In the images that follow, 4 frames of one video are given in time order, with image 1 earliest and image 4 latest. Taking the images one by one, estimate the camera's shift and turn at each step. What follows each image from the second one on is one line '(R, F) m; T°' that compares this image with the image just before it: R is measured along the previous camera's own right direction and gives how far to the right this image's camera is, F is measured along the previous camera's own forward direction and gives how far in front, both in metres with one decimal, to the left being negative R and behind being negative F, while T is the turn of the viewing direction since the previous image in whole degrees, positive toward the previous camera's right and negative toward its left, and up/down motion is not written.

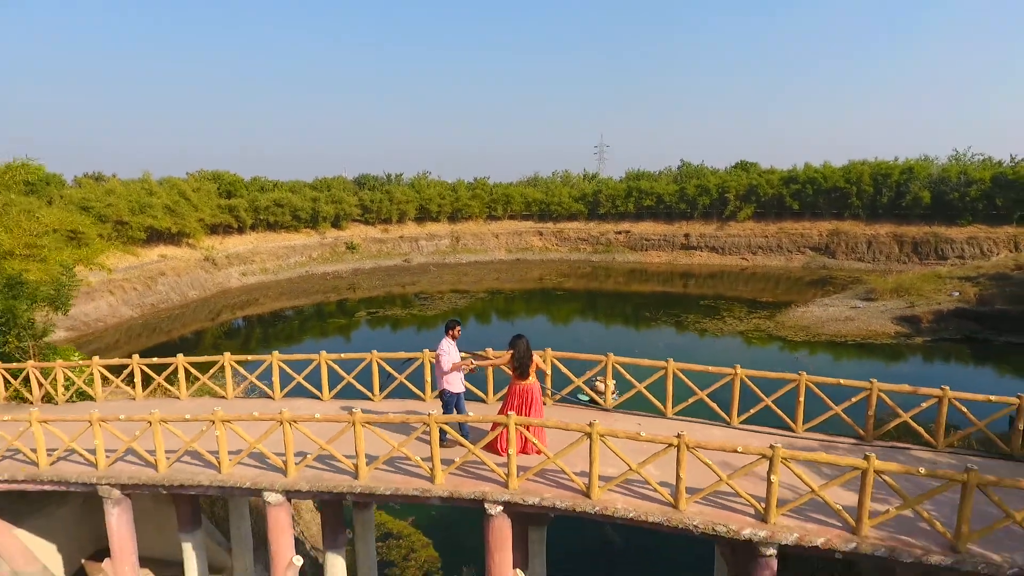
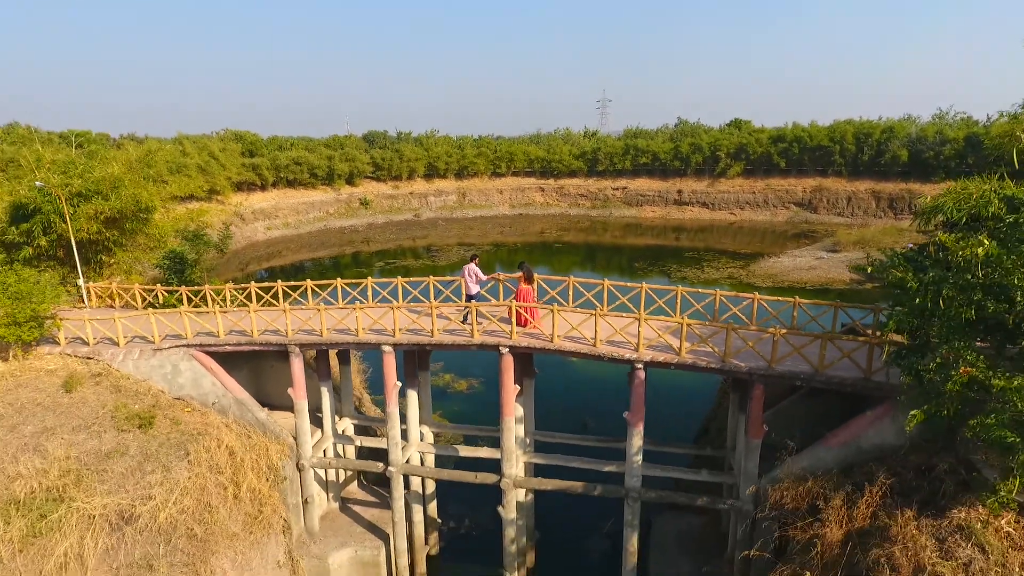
(0.0, -4.5) m; 0°
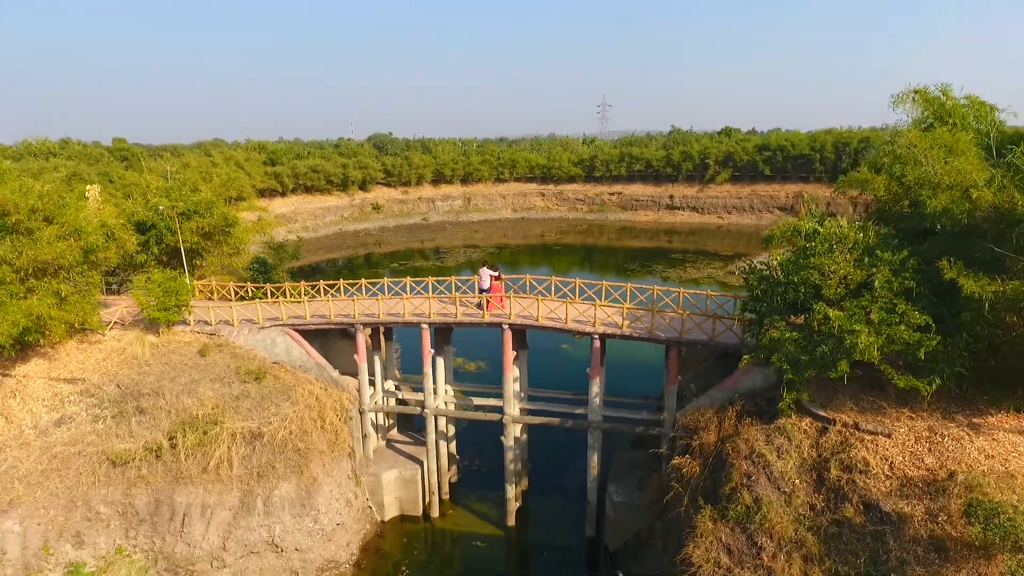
(+0.1, -4.5) m; 0°
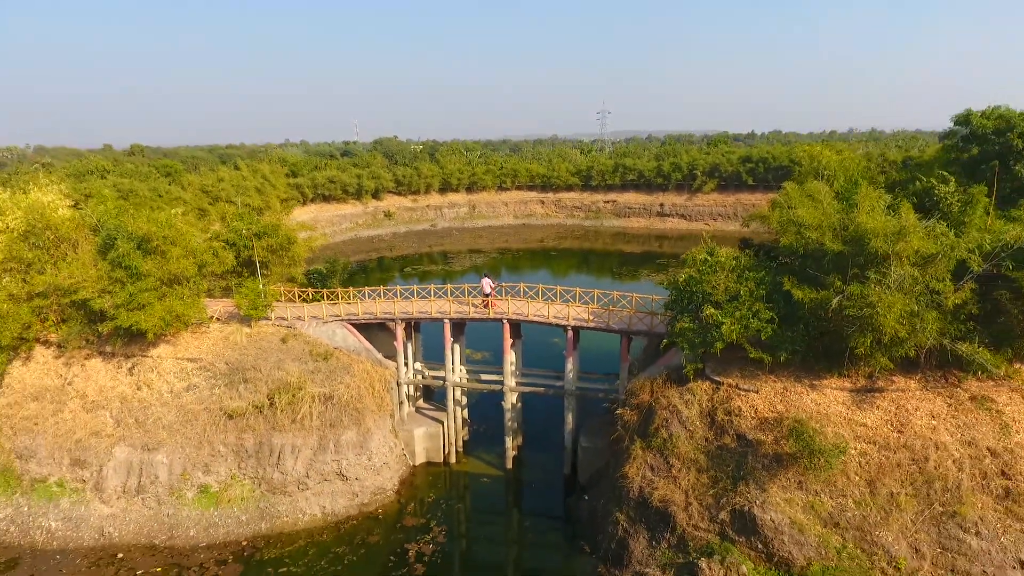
(+0.2, -5.4) m; 0°
